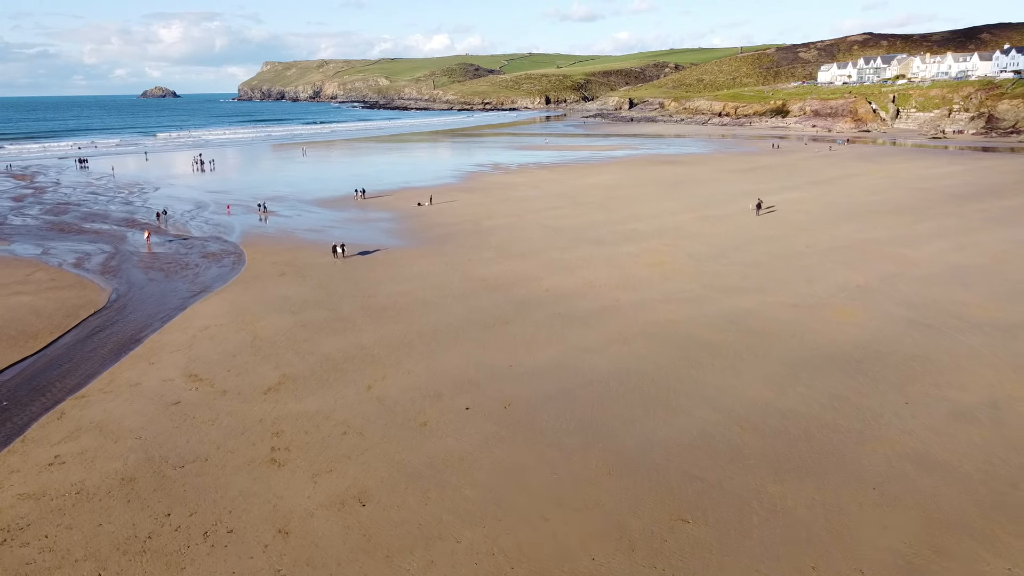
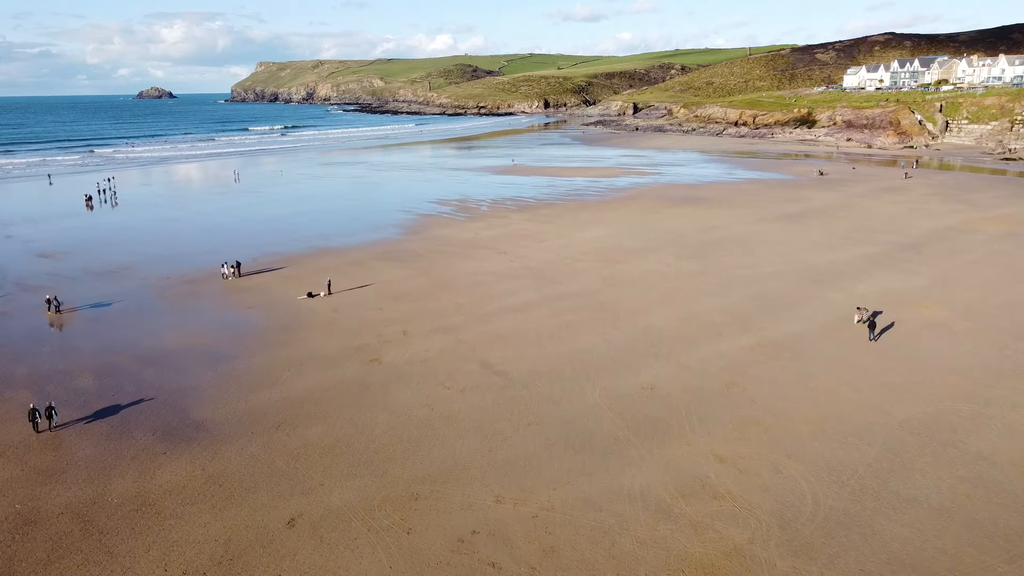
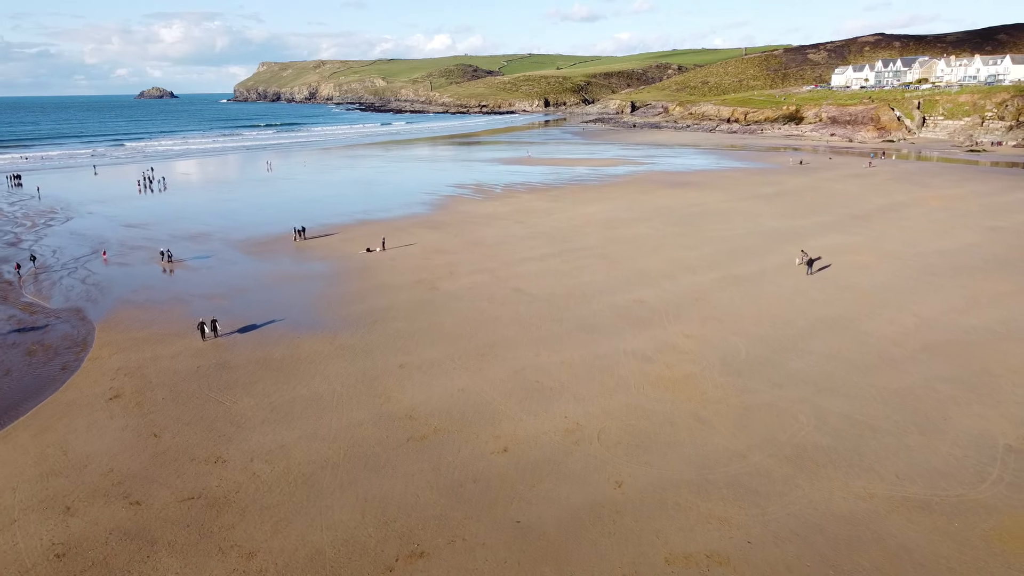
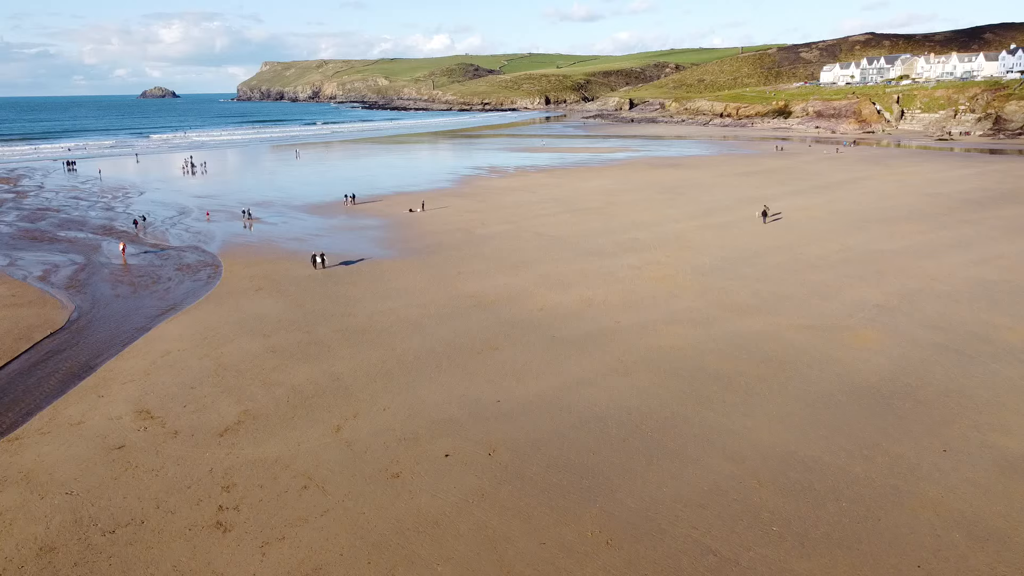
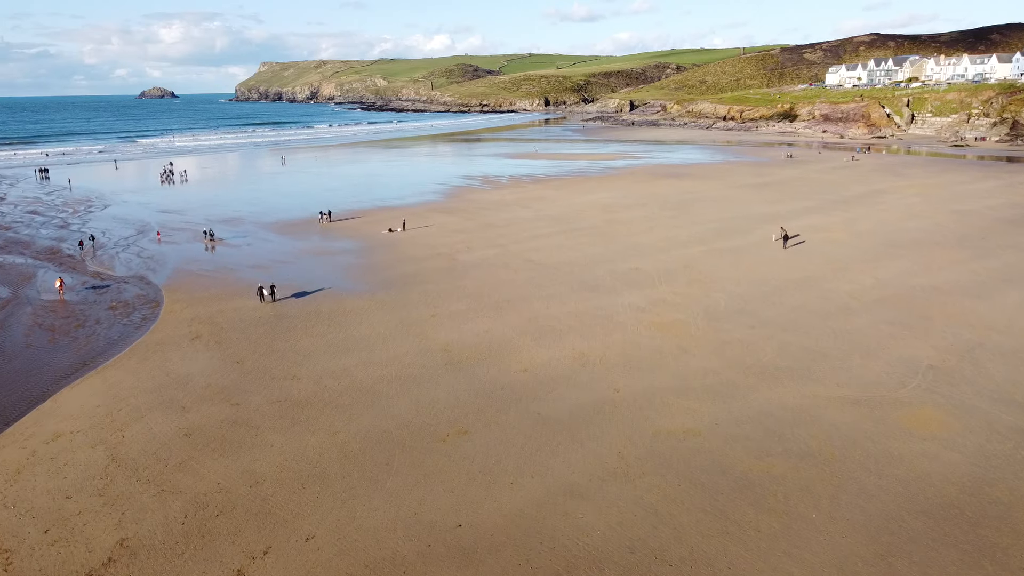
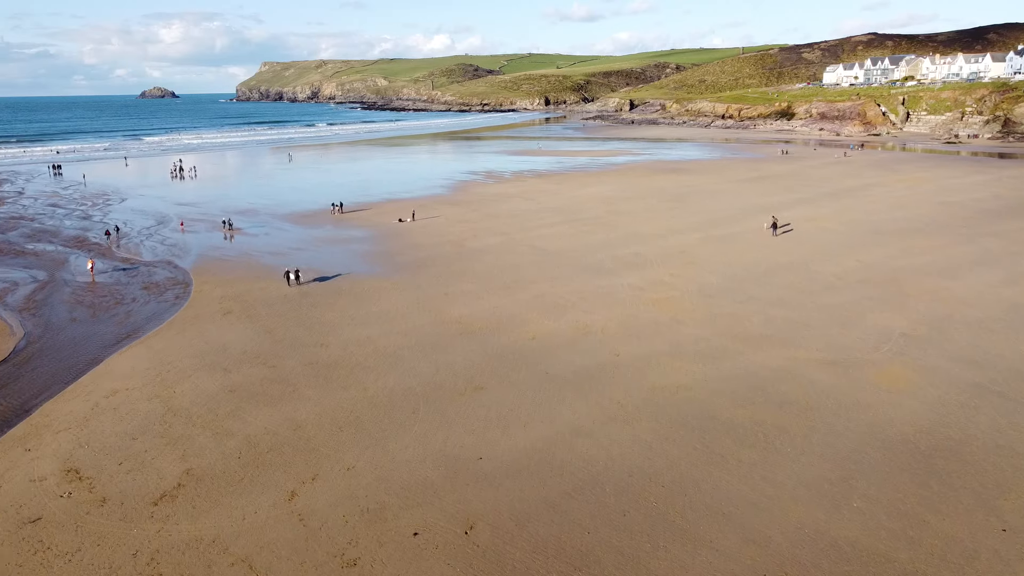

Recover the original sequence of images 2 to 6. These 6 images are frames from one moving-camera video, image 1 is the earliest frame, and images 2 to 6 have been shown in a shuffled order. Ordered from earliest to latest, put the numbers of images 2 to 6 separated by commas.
4, 6, 5, 3, 2
